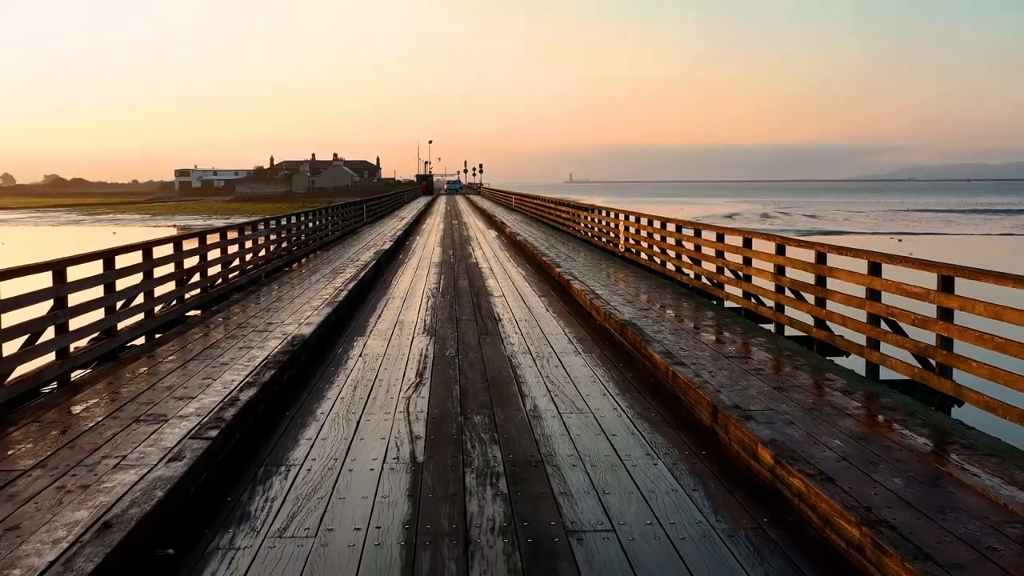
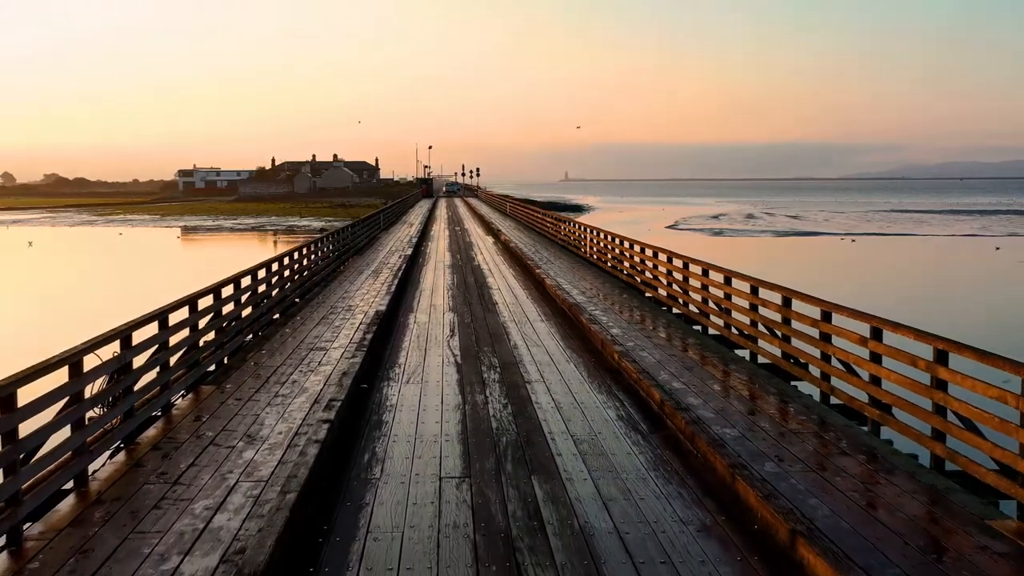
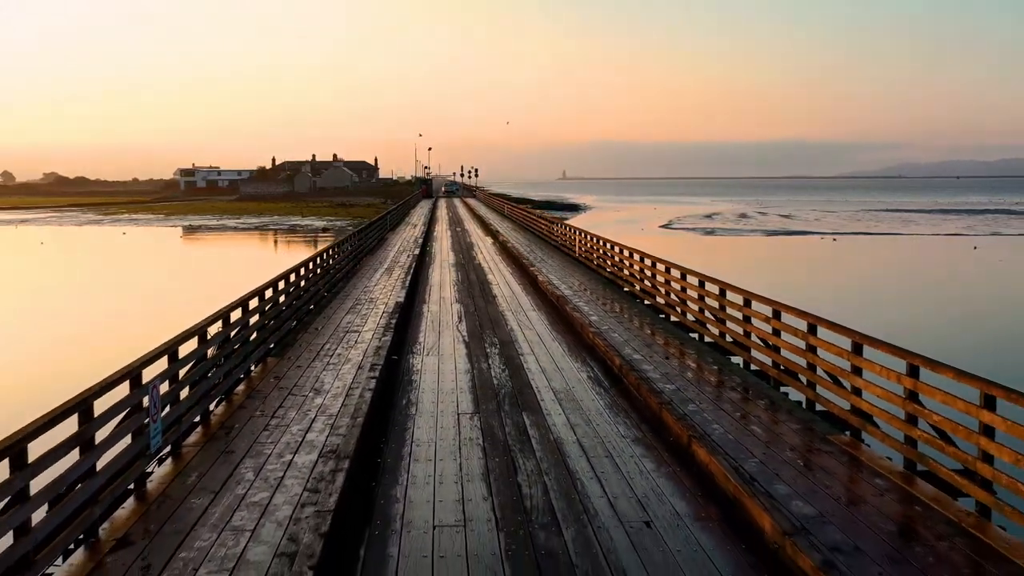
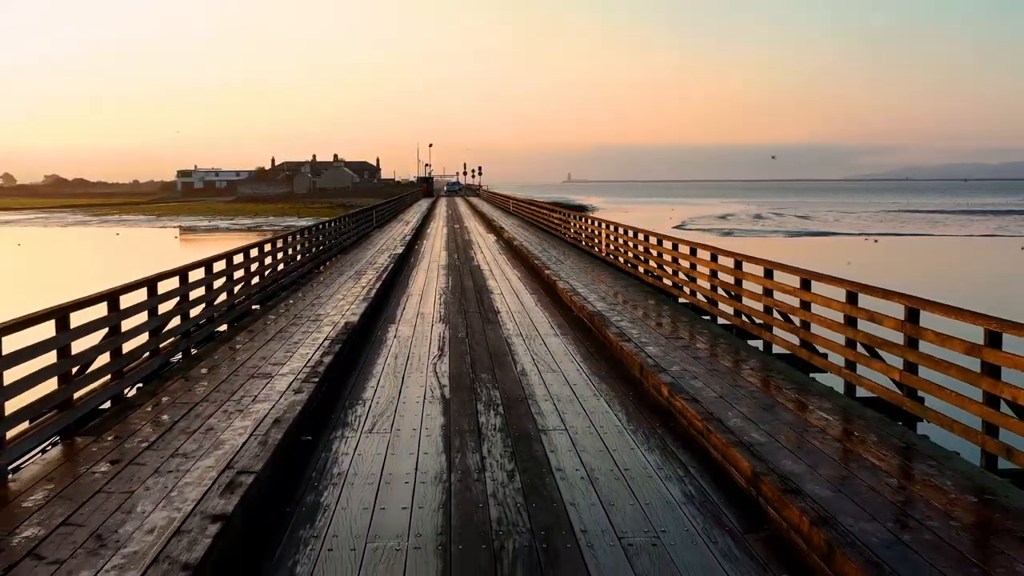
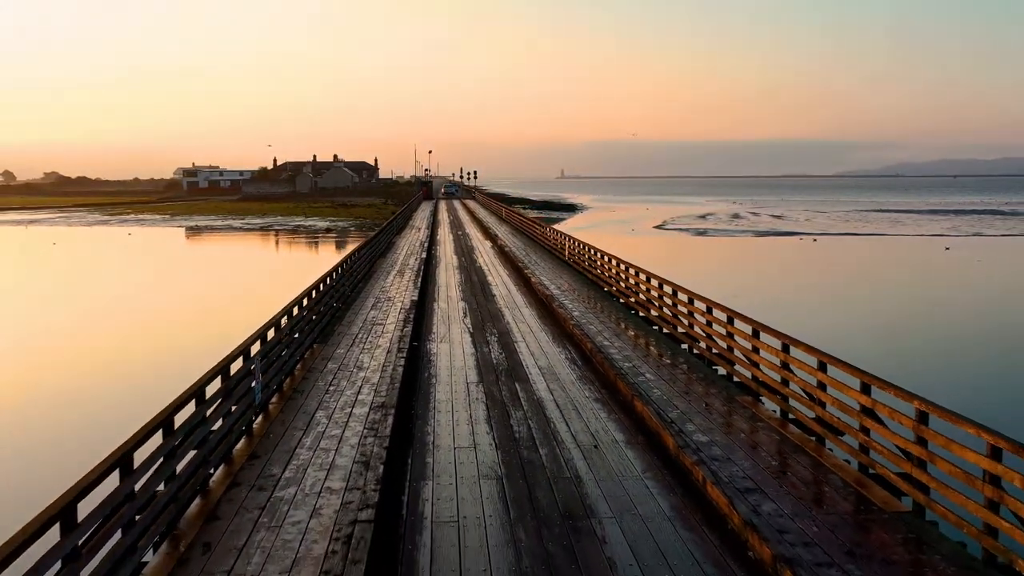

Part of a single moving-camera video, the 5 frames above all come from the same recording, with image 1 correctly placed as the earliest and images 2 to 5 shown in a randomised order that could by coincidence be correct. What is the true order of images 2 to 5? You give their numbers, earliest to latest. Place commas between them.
4, 2, 3, 5
